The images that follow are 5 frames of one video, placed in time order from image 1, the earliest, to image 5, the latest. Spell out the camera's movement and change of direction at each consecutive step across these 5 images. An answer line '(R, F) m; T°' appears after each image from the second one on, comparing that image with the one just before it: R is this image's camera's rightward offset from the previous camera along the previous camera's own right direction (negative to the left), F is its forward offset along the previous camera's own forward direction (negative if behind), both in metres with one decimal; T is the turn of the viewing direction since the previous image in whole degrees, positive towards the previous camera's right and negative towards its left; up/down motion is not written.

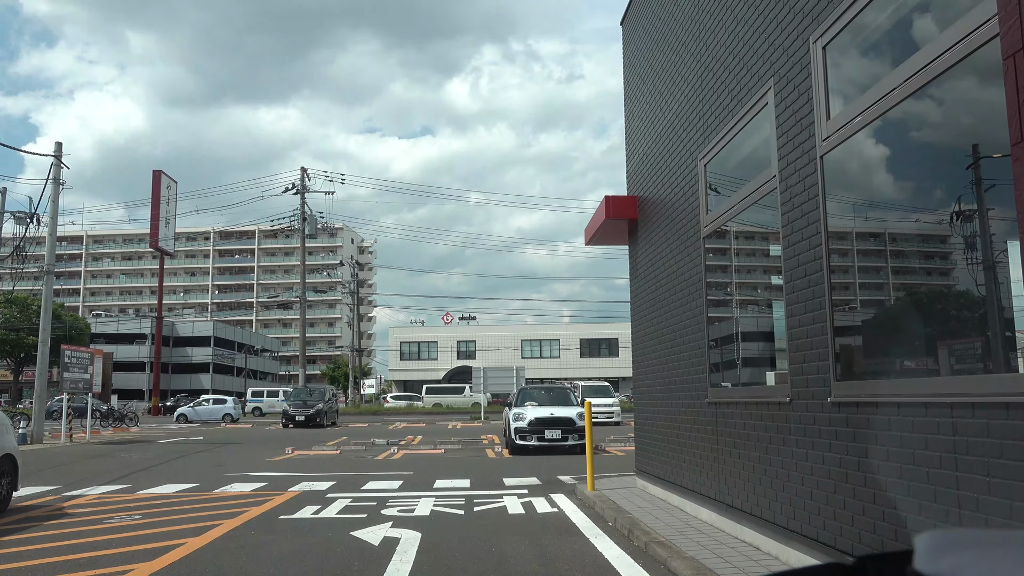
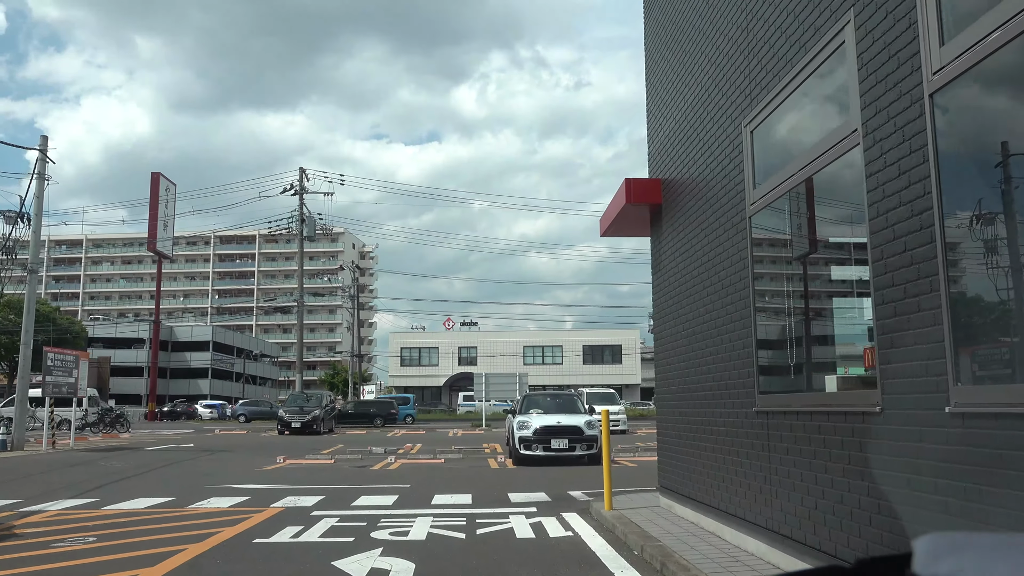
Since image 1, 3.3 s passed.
(0.0, +0.6) m; 0°
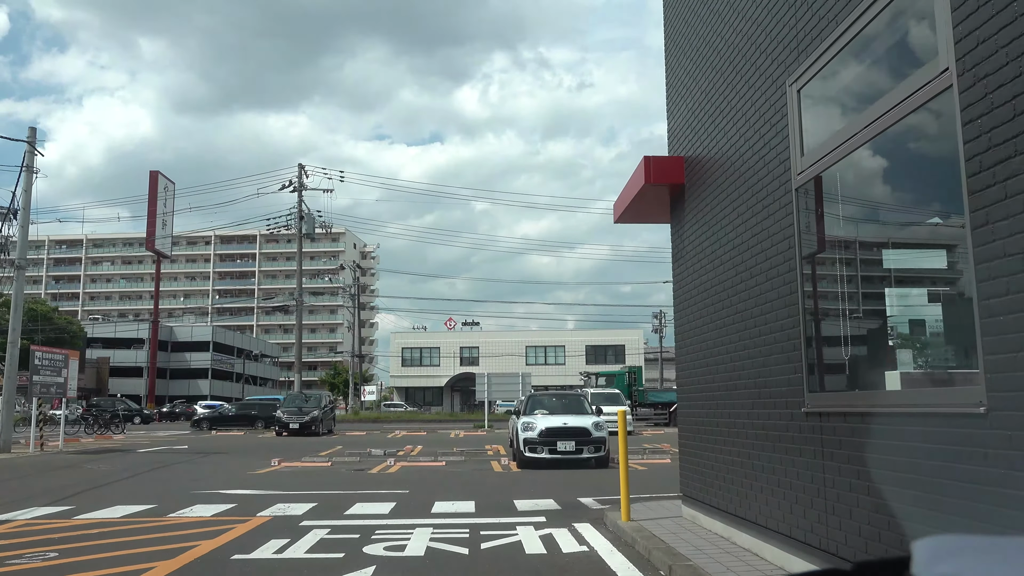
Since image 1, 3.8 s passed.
(0.0, +0.4) m; 0°
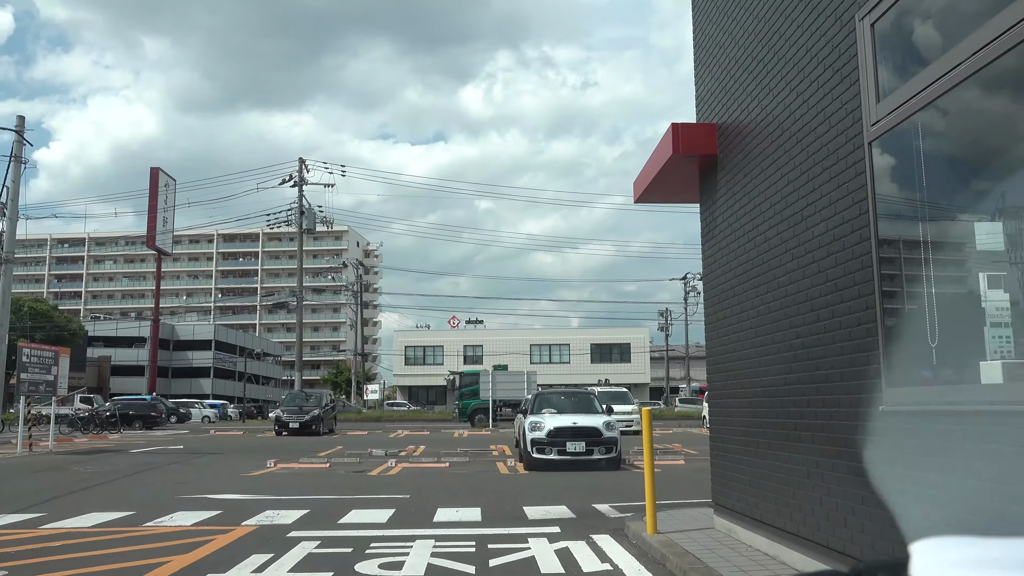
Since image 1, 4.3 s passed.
(0.0, +0.5) m; 0°
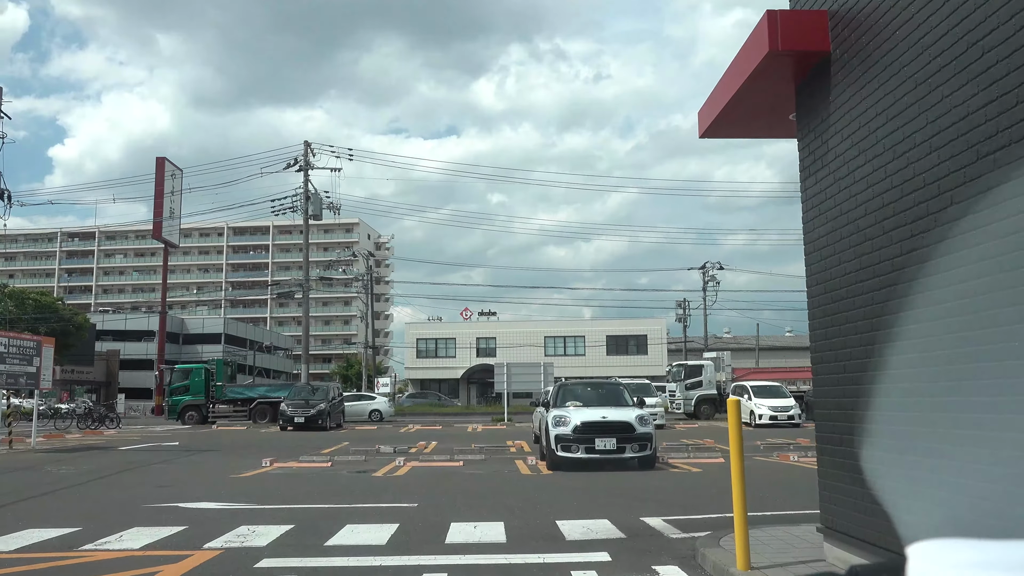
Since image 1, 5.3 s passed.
(-0.1, +1.0) m; -1°
